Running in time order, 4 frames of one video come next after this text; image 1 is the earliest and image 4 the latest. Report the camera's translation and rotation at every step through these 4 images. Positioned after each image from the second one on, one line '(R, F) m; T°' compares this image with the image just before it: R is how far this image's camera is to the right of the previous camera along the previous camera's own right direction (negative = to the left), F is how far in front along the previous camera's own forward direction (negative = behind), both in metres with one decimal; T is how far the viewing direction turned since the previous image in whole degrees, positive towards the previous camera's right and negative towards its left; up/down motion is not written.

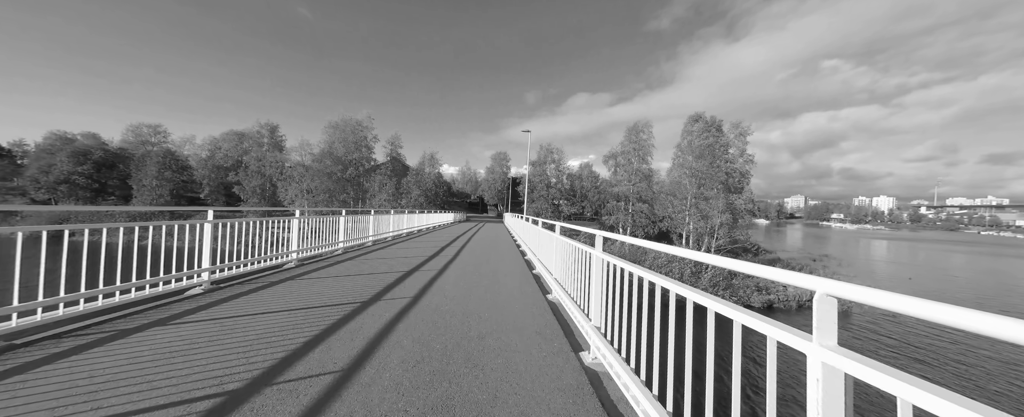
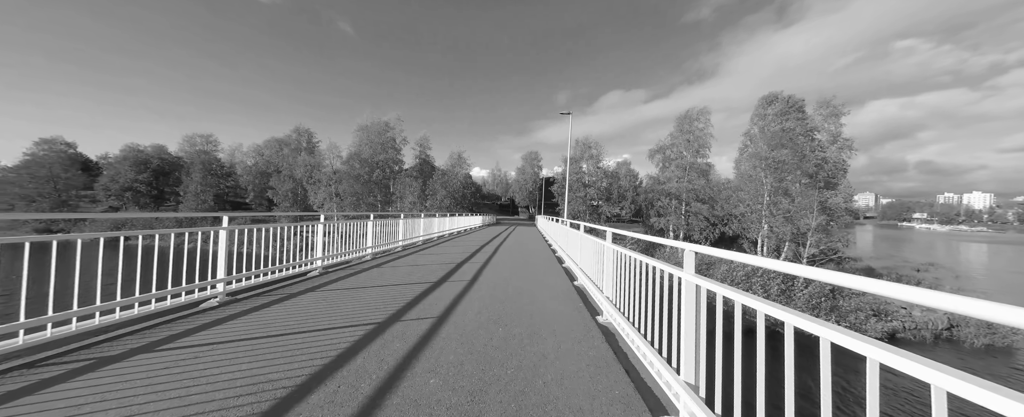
(-0.1, +1.2) m; -6°
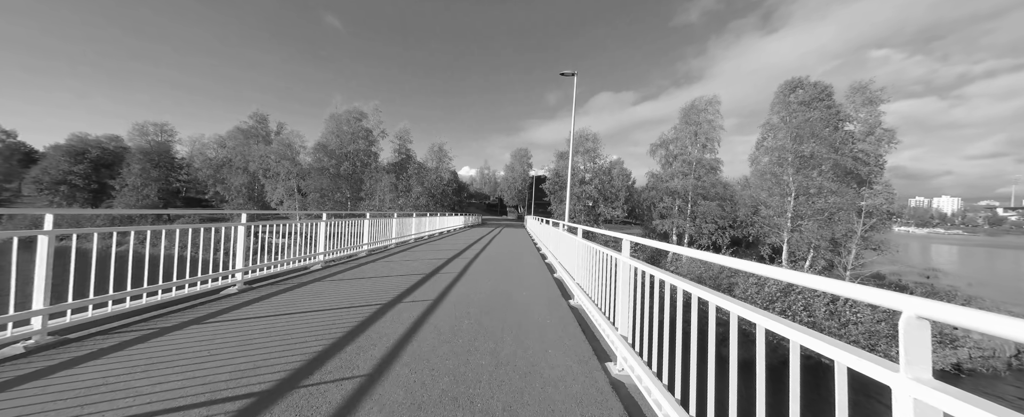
(+0.1, +1.4) m; +2°
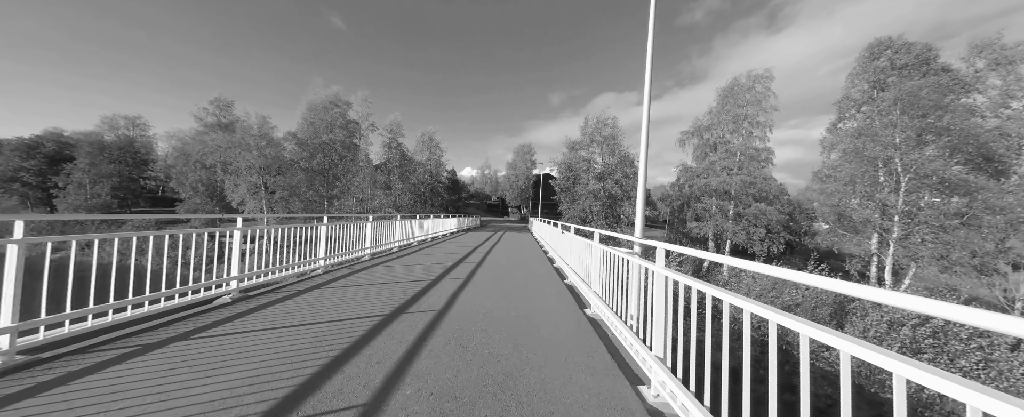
(0.0, +1.9) m; 0°
